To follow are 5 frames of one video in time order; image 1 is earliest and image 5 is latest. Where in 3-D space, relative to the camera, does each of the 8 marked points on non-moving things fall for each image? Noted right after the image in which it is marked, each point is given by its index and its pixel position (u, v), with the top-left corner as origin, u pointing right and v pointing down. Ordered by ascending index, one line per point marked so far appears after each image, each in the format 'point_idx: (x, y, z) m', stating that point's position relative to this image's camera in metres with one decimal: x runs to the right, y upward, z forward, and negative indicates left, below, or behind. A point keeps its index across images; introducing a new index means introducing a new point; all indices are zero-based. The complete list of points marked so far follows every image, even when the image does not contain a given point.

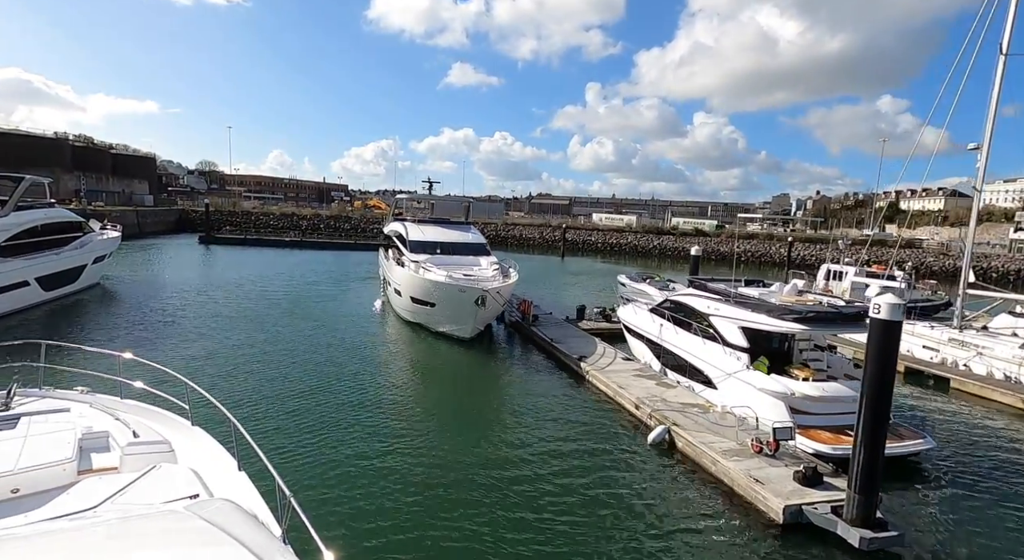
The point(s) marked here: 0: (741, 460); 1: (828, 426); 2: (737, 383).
0: (+4.0, -3.2, +9.7) m
1: (+6.4, -2.9, +11.1) m
2: (+5.0, -2.3, +12.1) m
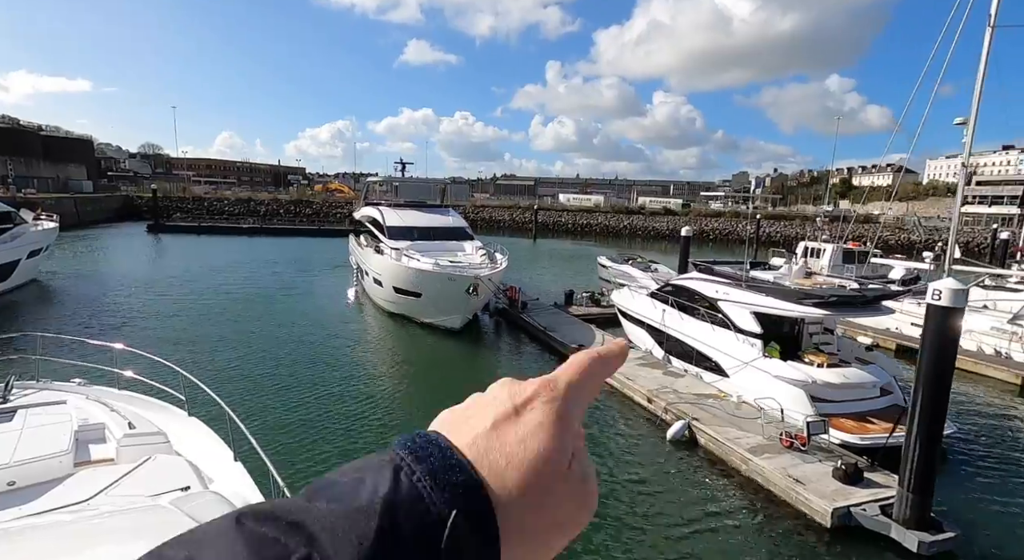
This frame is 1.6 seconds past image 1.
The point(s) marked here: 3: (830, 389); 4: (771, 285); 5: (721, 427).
0: (+4.3, -3.0, +9.1) m
1: (+6.5, -2.6, +10.7) m
2: (+5.1, -1.9, +11.6) m
3: (+6.1, -2.1, +10.6) m
4: (+5.9, -0.1, +12.5) m
5: (+3.9, -2.7, +10.3) m
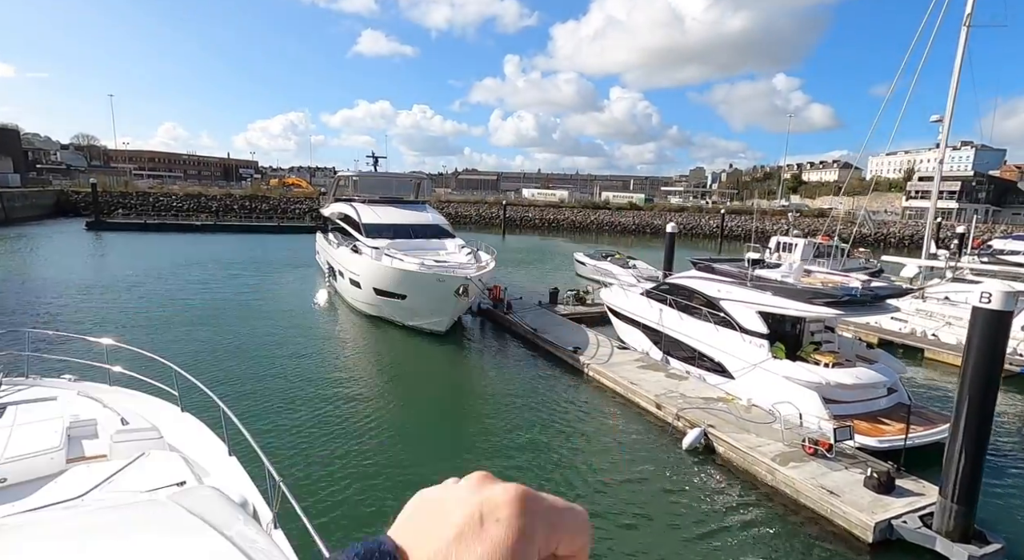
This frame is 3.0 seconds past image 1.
0: (+4.6, -3.0, +8.8) m
1: (+6.6, -2.6, +10.5) m
2: (+5.1, -1.9, +11.3) m
3: (+6.2, -2.1, +10.4) m
4: (+5.8, -0.1, +12.2) m
5: (+4.1, -2.7, +9.9) m
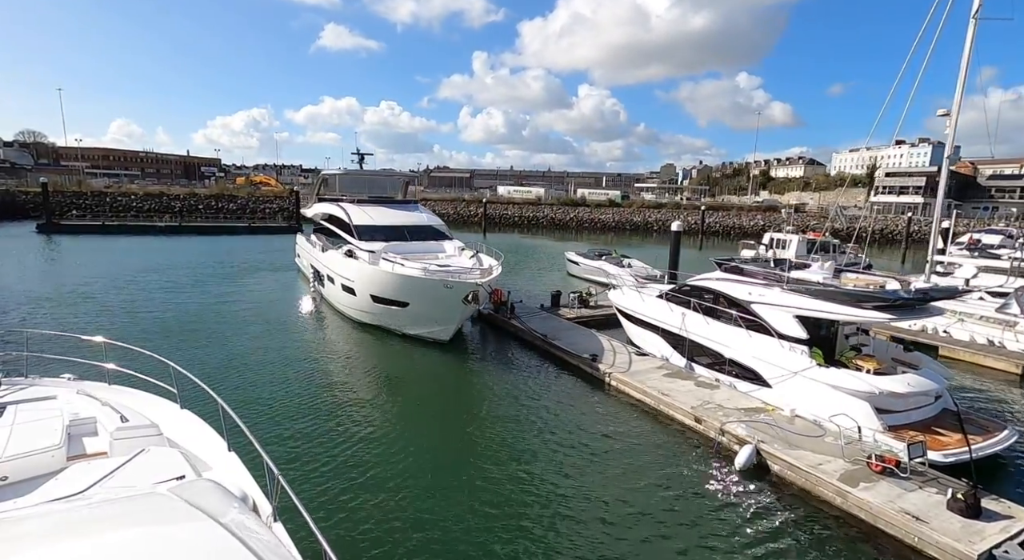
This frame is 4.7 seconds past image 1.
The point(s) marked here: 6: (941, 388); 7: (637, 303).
0: (+5.2, -3.0, +8.0) m
1: (+7.2, -2.6, +9.8) m
2: (+5.6, -2.0, +10.5) m
3: (+6.7, -2.1, +9.7) m
4: (+6.2, -0.1, +11.5) m
5: (+4.6, -2.8, +9.2) m
6: (+8.1, -2.0, +10.5) m
7: (+3.4, -0.6, +14.9) m
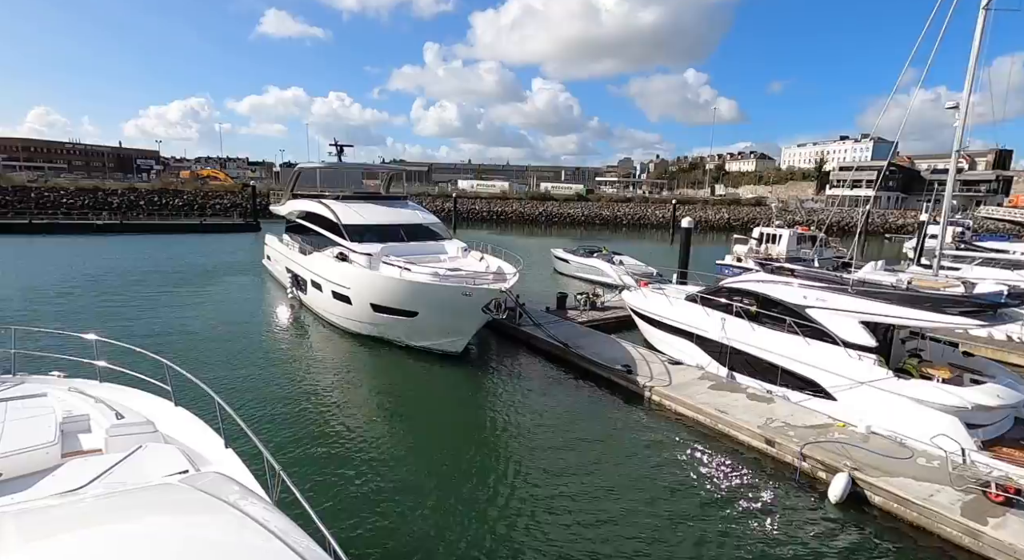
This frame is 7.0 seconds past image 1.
0: (+6.2, -3.1, +7.0) m
1: (+8.0, -2.6, +9.0) m
2: (+6.4, -2.0, +9.6) m
3: (+7.6, -2.1, +8.9) m
4: (+6.9, -0.1, +10.6) m
5: (+5.5, -2.9, +8.1) m
6: (+8.8, -2.0, +9.7) m
7: (+3.7, -0.6, +13.7) m
